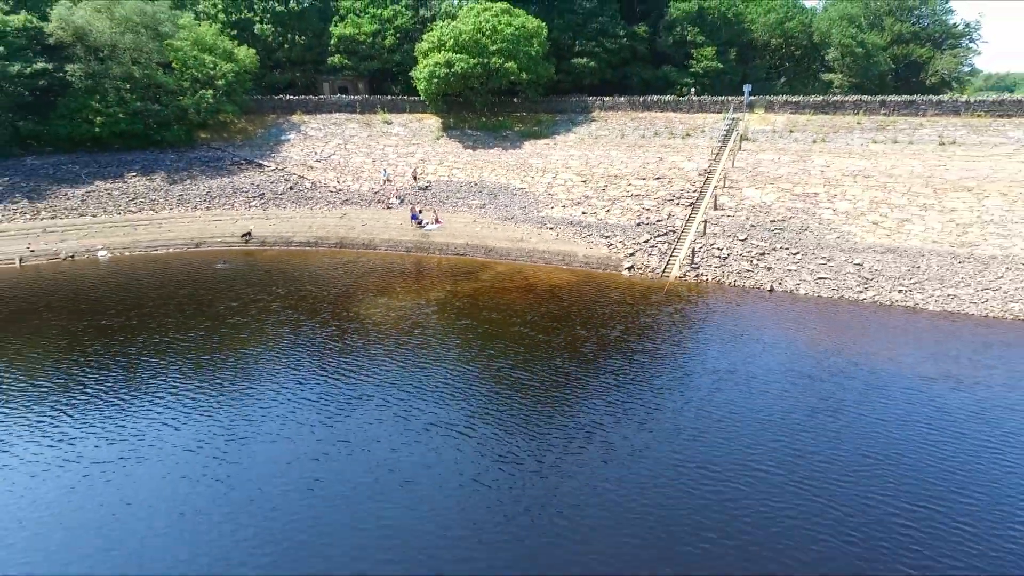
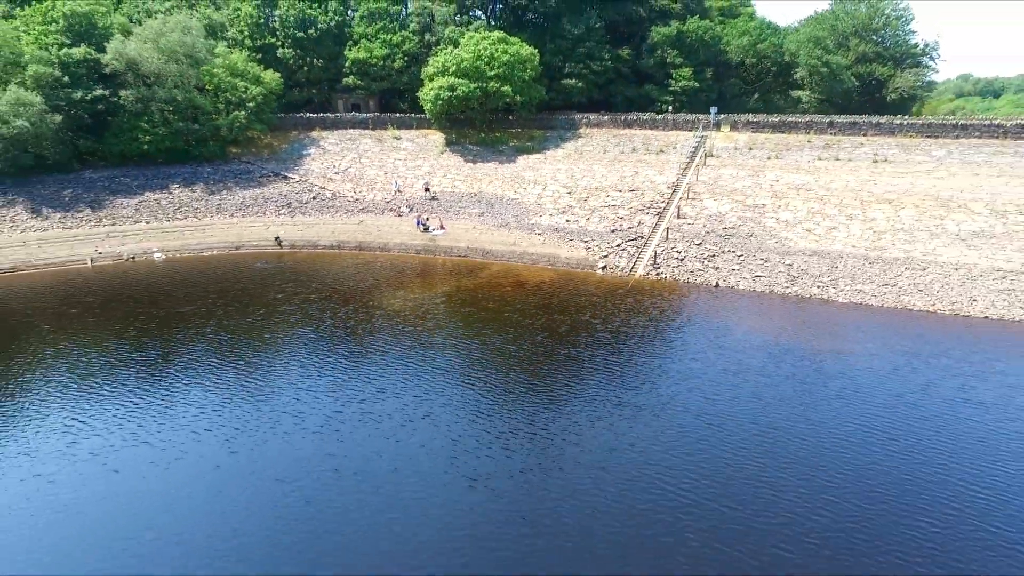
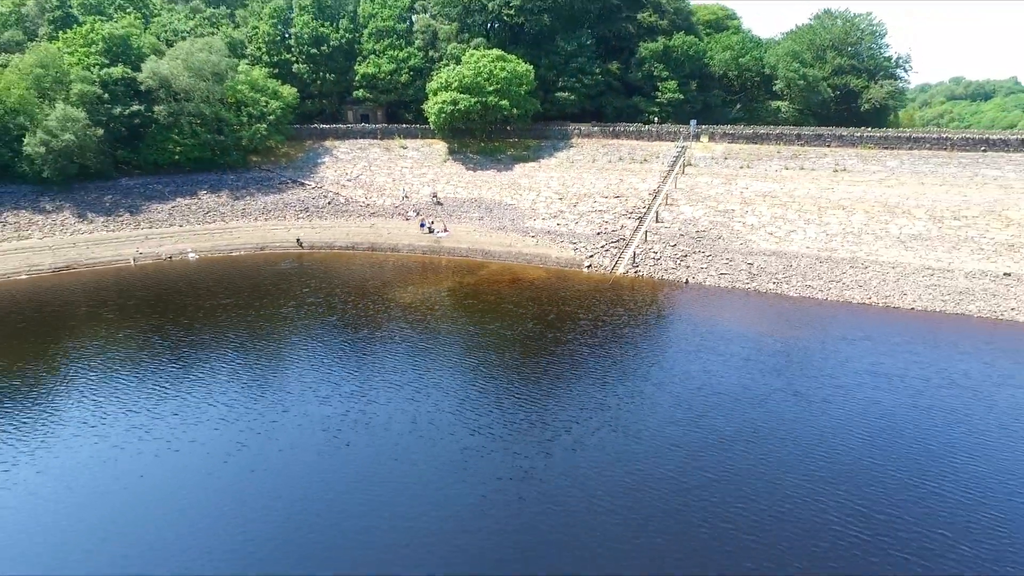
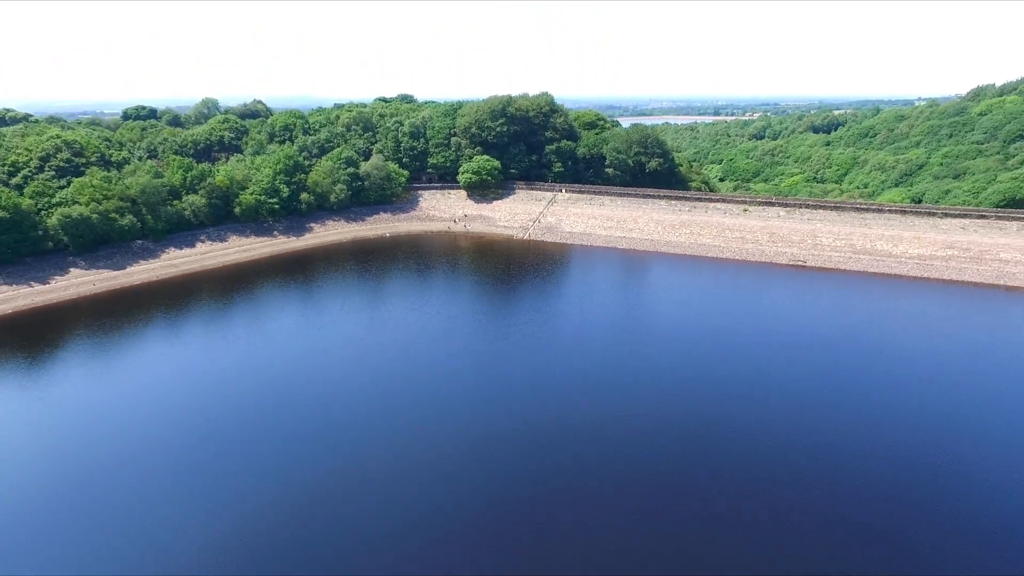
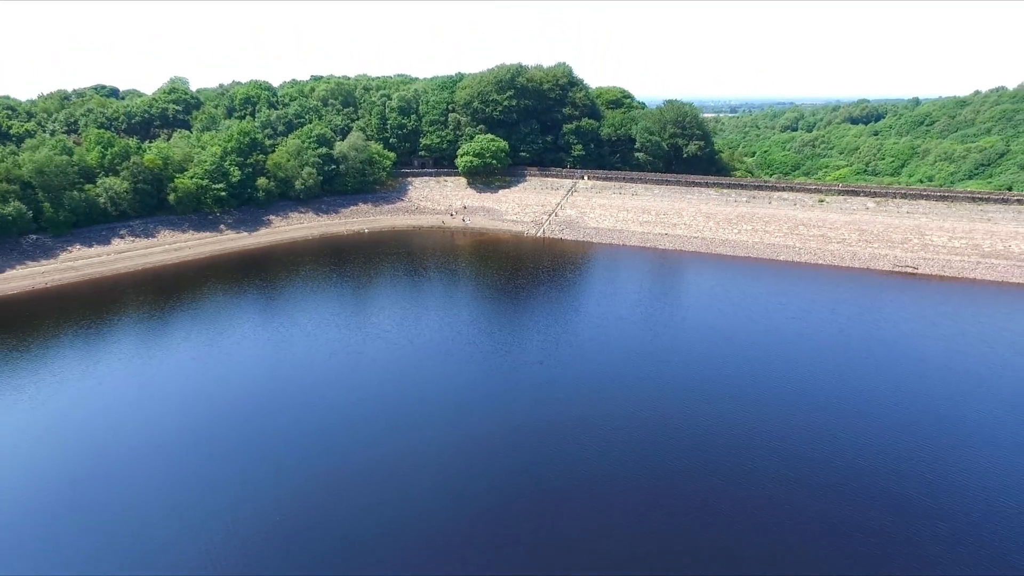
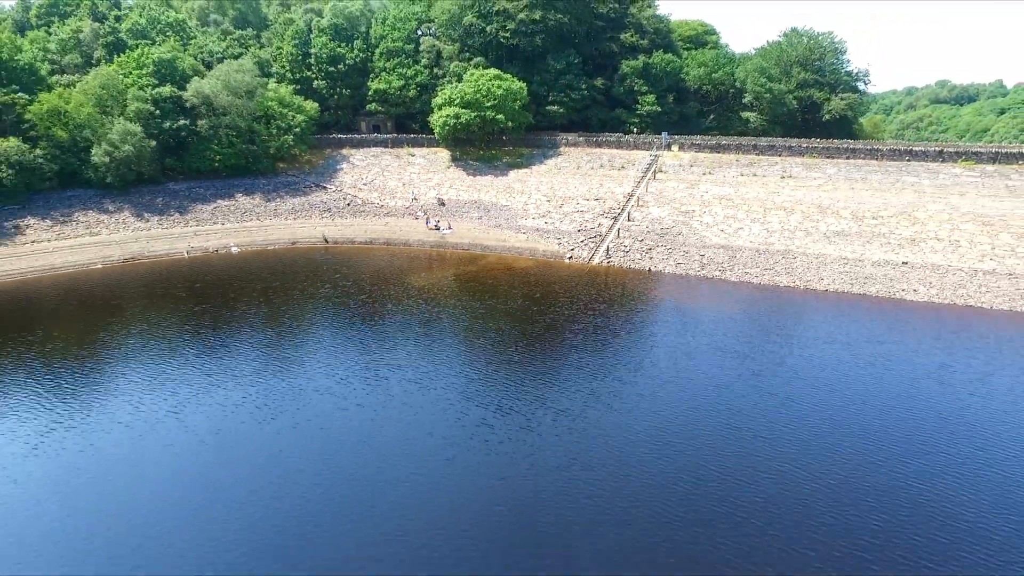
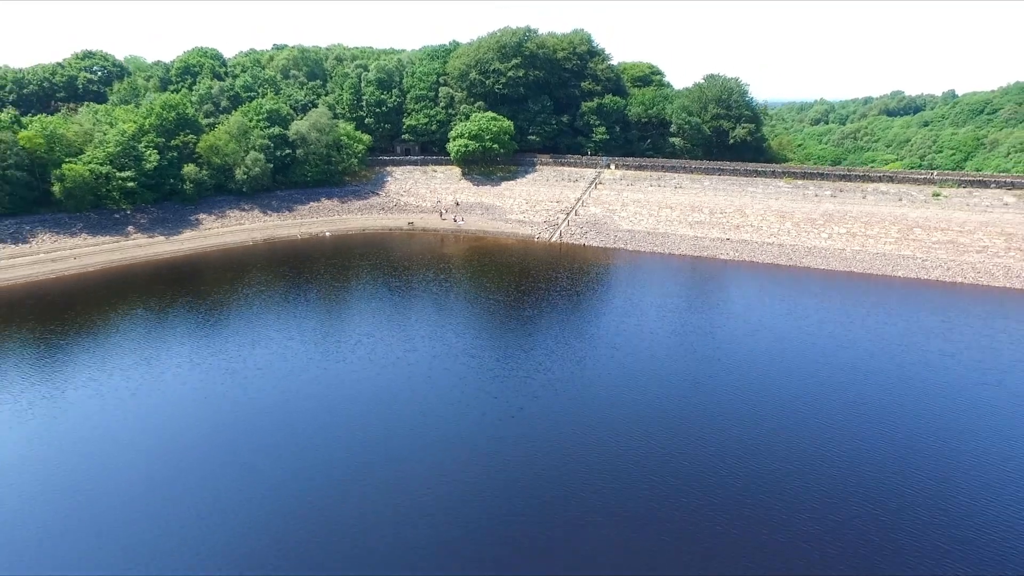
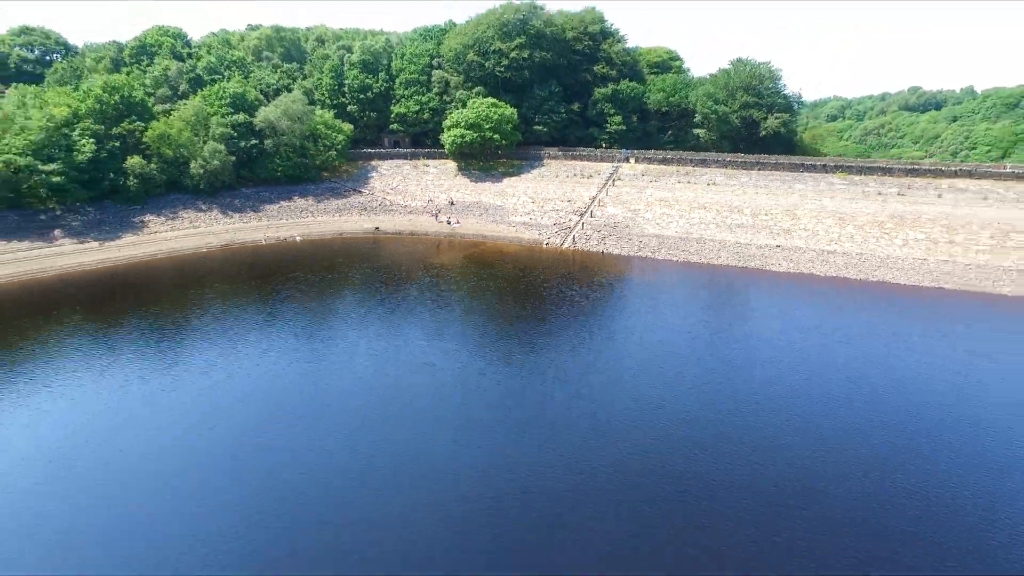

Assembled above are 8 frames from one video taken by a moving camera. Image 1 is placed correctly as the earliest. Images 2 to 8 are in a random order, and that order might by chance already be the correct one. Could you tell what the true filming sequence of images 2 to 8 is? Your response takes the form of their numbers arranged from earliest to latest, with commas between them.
2, 3, 6, 8, 7, 5, 4
